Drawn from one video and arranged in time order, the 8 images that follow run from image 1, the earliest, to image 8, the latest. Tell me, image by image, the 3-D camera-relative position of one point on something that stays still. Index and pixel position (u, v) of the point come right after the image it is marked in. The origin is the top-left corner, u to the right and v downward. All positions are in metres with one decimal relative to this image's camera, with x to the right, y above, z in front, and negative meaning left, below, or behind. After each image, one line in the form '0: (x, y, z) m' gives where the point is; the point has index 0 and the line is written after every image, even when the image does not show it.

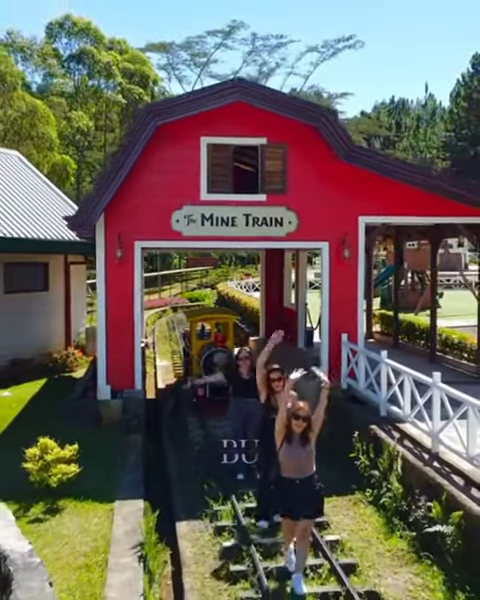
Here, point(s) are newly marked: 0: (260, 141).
0: (+0.3, +2.6, +12.1) m
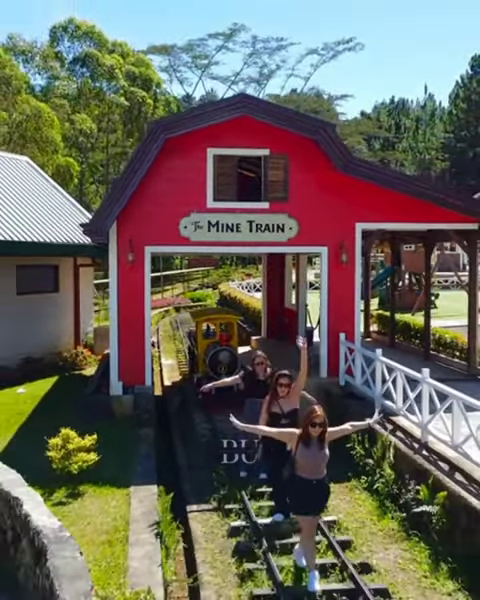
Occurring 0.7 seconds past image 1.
0: (+0.4, +2.6, +12.8) m
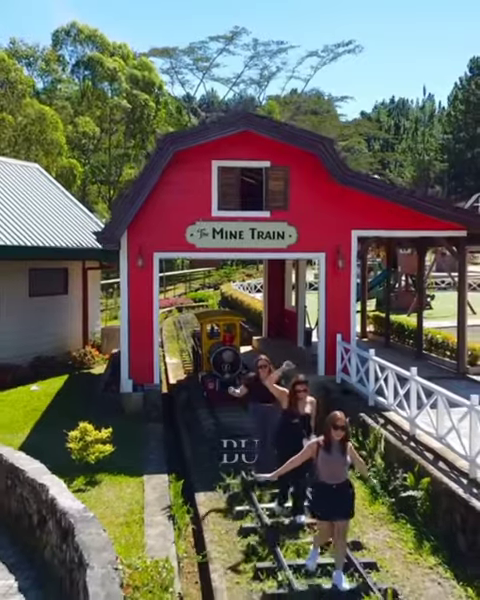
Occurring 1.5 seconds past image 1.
0: (+0.5, +2.5, +13.7) m
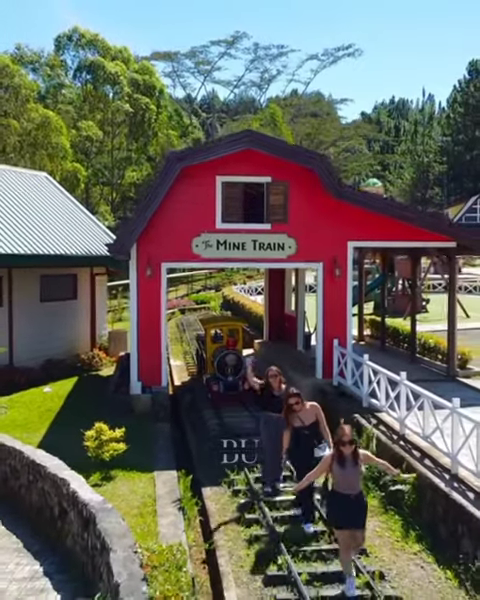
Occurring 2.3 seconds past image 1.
0: (+0.5, +2.4, +14.5) m
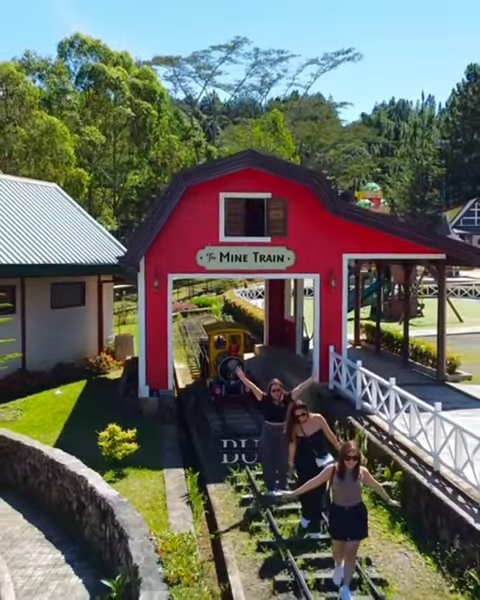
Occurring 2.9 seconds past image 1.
0: (+0.6, +2.2, +15.5) m
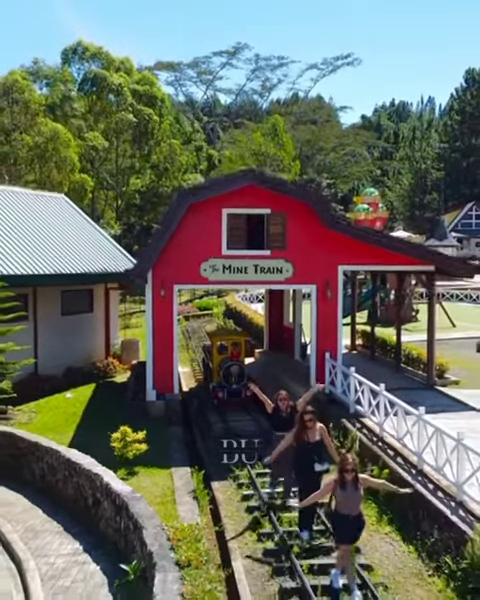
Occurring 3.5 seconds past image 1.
0: (+0.6, +2.0, +16.5) m
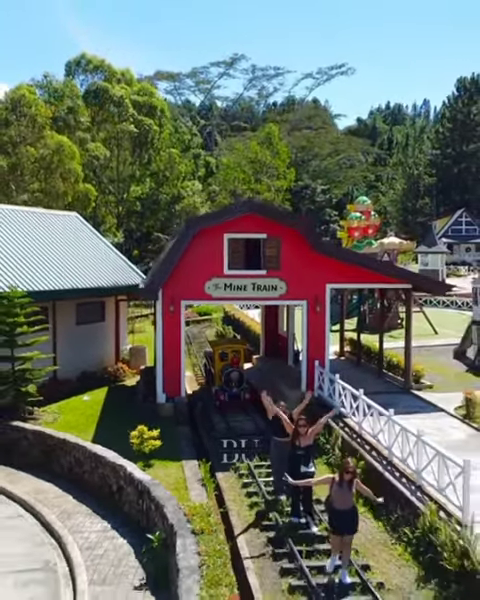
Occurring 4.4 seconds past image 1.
0: (+0.6, +1.6, +18.7) m
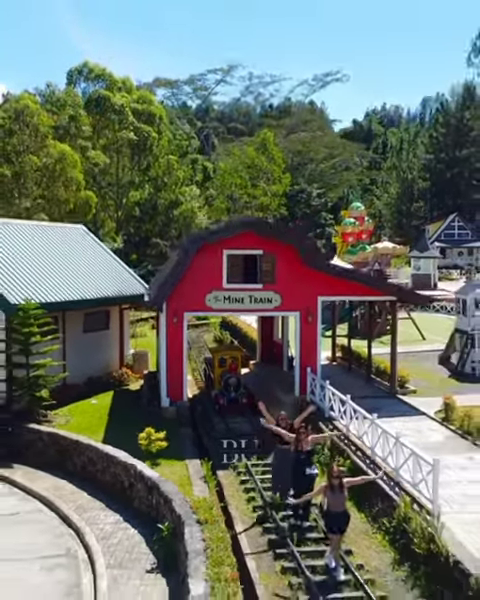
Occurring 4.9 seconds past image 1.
0: (+0.5, +1.3, +20.3) m
